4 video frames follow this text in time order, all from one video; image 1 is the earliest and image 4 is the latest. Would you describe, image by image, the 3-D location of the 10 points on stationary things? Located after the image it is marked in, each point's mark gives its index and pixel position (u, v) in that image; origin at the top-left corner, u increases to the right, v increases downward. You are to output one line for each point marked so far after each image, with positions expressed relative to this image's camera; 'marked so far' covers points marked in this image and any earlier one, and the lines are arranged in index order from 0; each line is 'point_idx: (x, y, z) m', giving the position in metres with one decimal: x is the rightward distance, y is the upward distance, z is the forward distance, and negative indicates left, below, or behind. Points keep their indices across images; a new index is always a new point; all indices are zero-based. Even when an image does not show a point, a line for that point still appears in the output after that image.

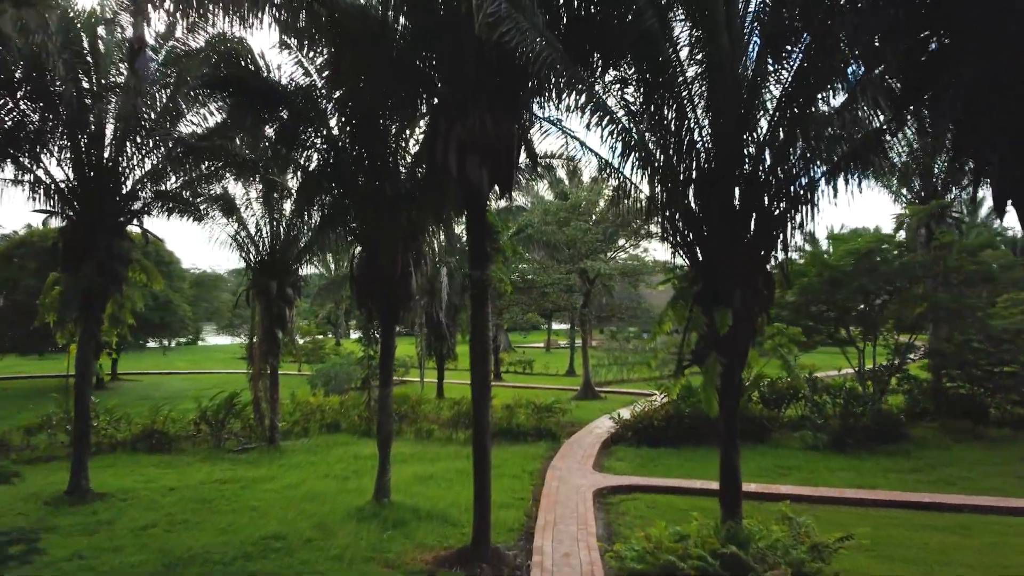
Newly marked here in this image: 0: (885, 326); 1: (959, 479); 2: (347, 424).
0: (+5.3, -0.5, +11.9) m
1: (+4.8, -2.1, +9.0) m
2: (-2.4, -2.0, +12.1) m
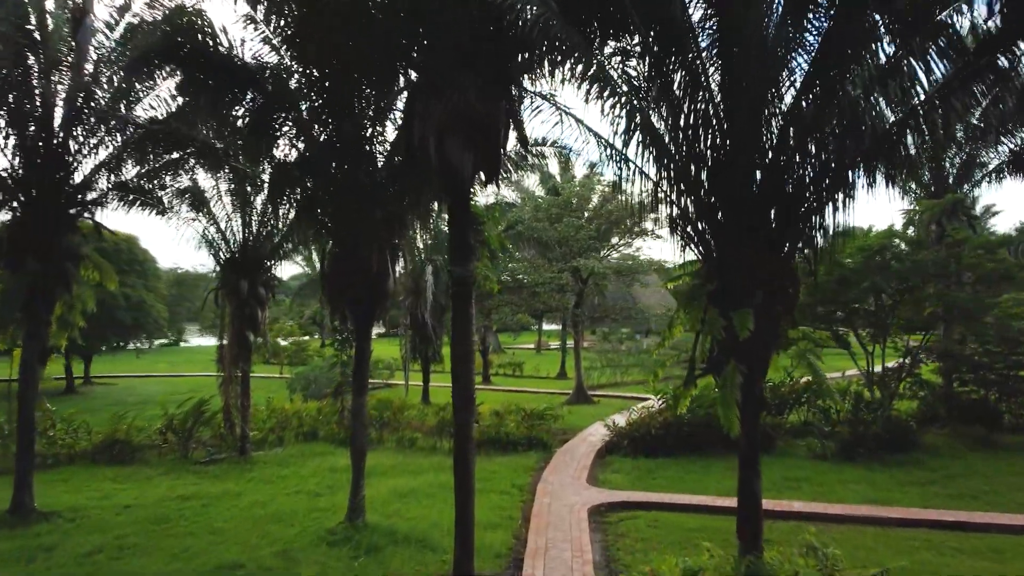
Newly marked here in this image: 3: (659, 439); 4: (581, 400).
0: (+5.2, -0.5, +11.3) m
1: (+4.7, -2.0, +8.4) m
2: (-2.5, -2.0, +11.4) m
3: (+1.8, -1.9, +10.3) m
4: (+1.3, -2.1, +15.5) m
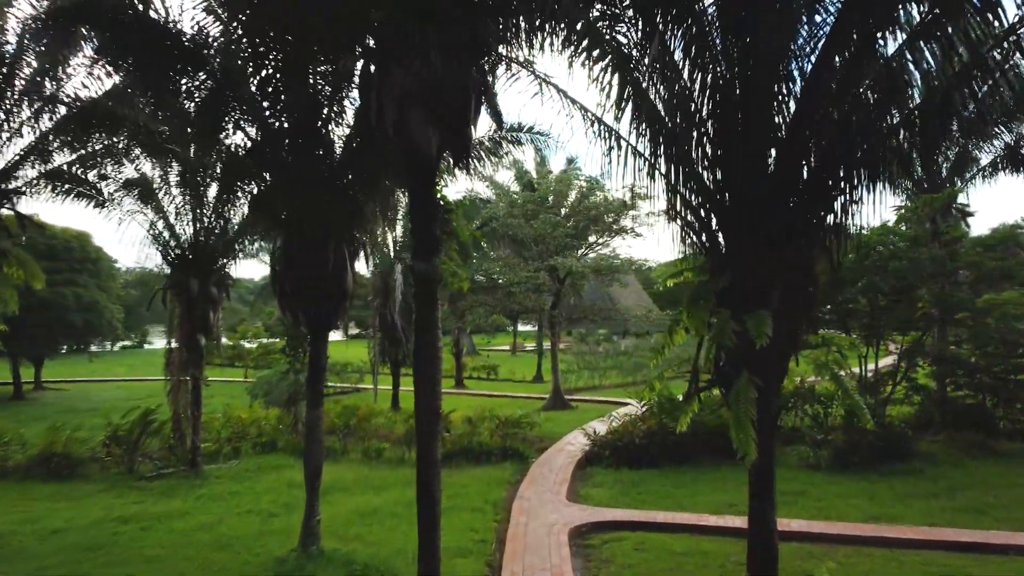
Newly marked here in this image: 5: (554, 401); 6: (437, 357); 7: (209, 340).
0: (+4.8, -0.5, +10.7) m
1: (+4.4, -2.0, +7.8) m
2: (-2.9, -1.9, +10.6) m
3: (+1.5, -1.8, +9.7) m
4: (+0.8, -2.1, +14.8) m
5: (+0.8, -2.0, +14.8) m
6: (-0.4, -0.4, +4.8) m
7: (-3.5, -0.6, +9.8) m
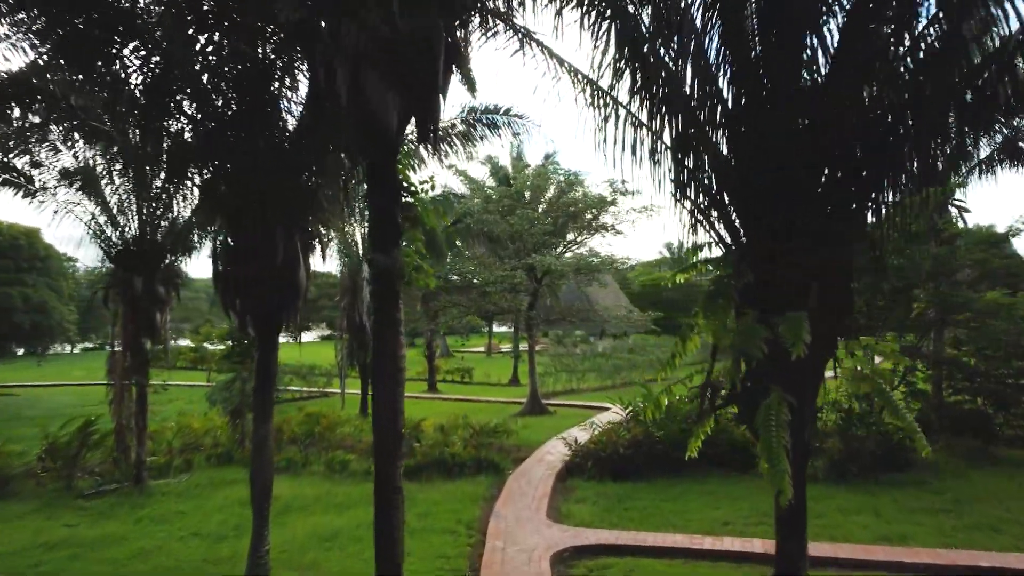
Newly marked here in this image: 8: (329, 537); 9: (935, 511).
0: (+4.5, -0.5, +10.2) m
1: (+4.2, -2.0, +7.3) m
2: (-3.2, -1.9, +9.8) m
3: (+1.2, -1.8, +9.0) m
4: (+0.4, -2.1, +14.1) m
5: (+0.3, -2.0, +14.1) m
6: (-0.5, -0.4, +4.0) m
7: (-3.8, -0.6, +8.9) m
8: (-1.4, -1.9, +6.6) m
9: (+3.8, -2.0, +7.6) m
